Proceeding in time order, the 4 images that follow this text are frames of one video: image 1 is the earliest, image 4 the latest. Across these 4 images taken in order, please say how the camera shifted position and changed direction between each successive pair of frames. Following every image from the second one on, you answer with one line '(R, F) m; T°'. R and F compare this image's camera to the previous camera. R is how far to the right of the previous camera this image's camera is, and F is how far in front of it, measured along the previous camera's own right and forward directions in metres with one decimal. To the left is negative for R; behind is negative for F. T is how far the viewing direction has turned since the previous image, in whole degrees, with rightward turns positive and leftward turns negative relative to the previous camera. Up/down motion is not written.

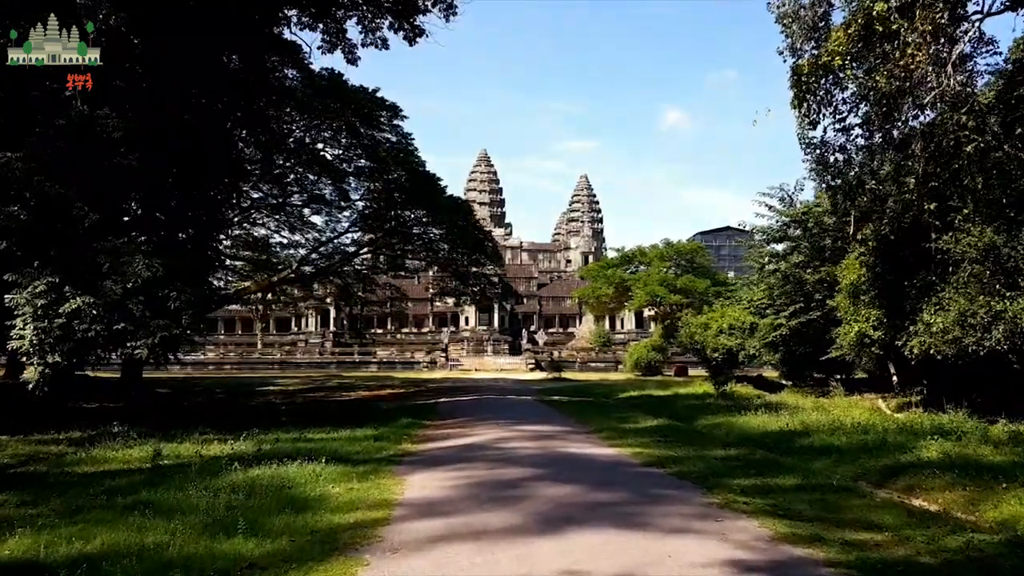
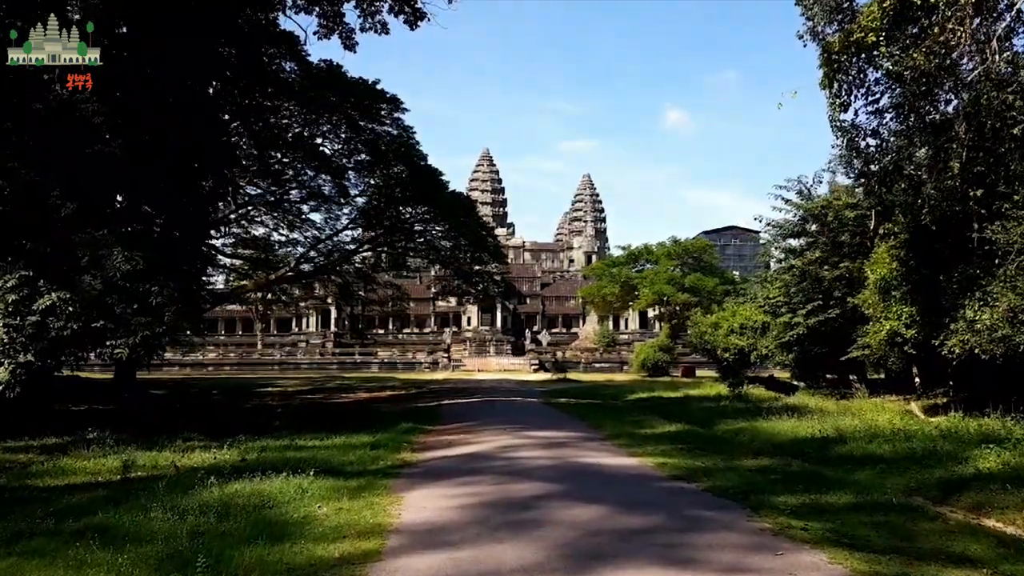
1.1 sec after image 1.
(-0.1, +1.0) m; 0°
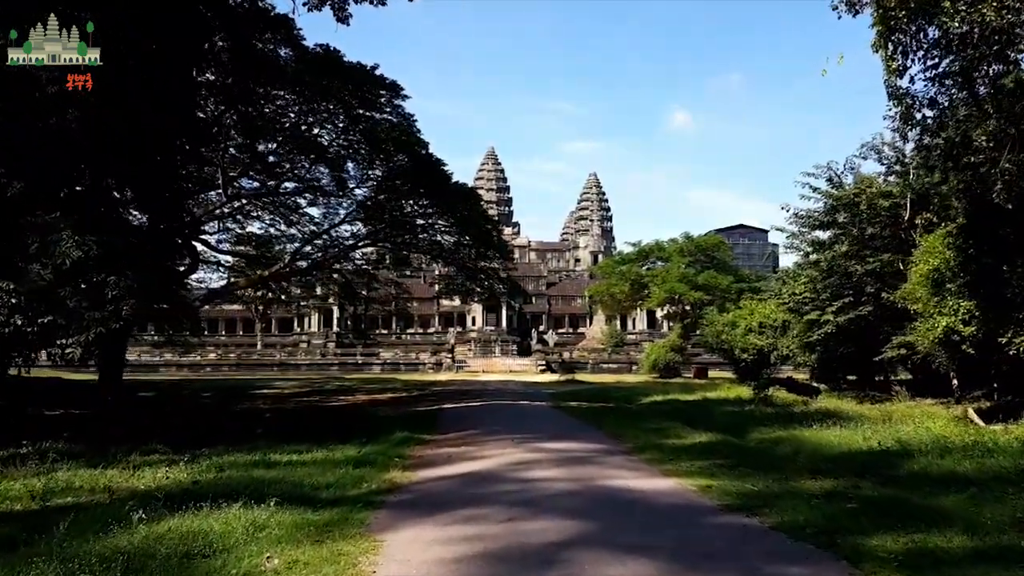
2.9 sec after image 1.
(-0.1, +1.6) m; 0°
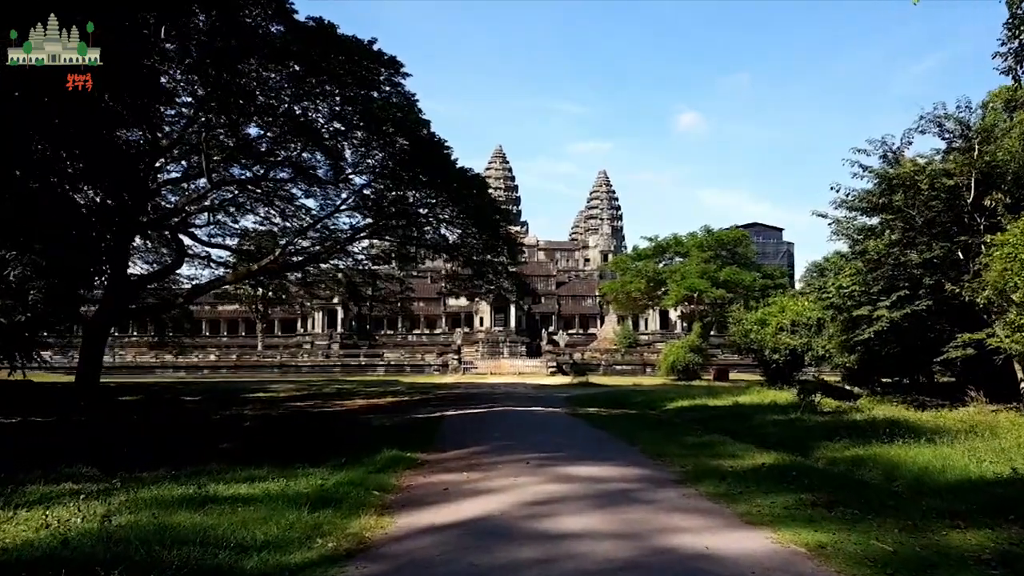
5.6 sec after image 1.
(-0.1, +2.4) m; -1°
